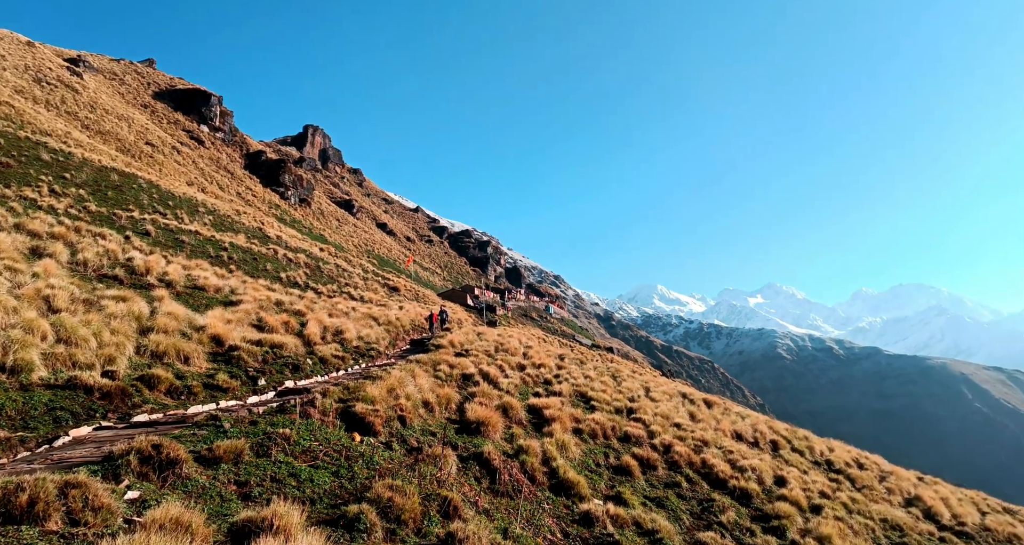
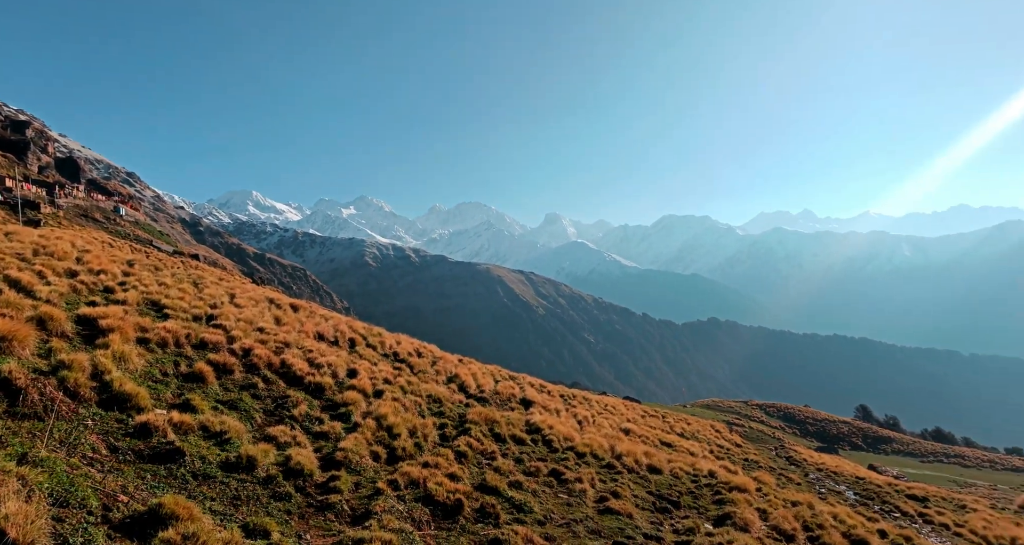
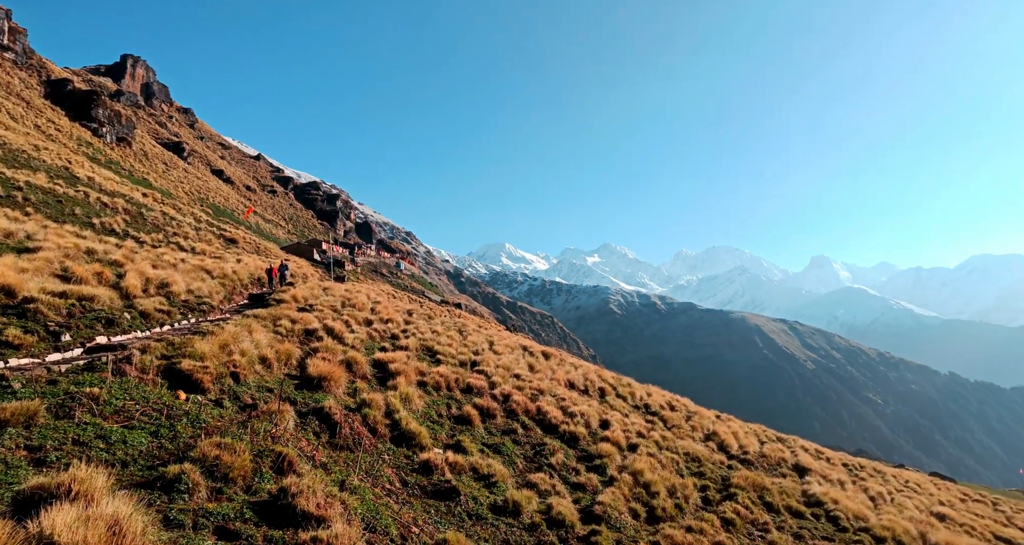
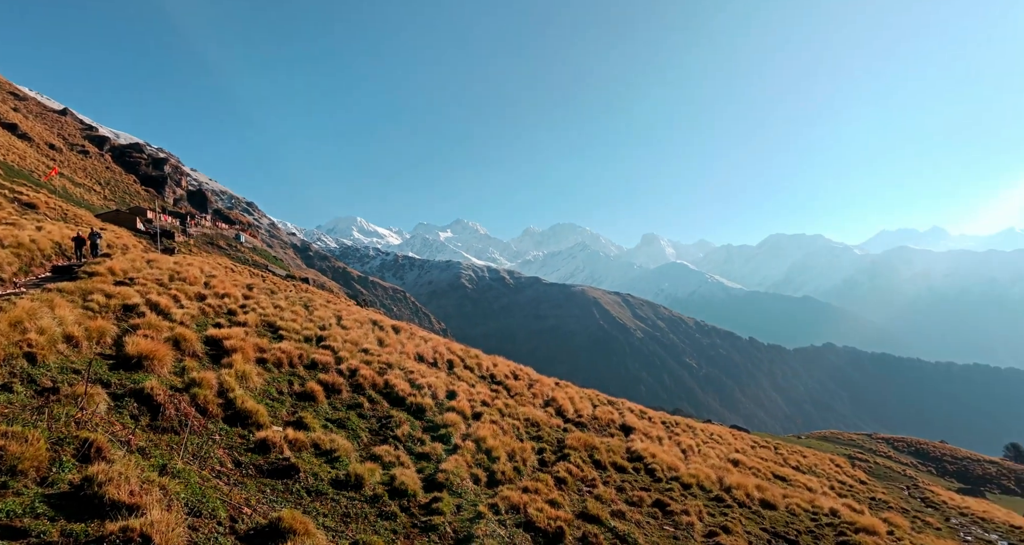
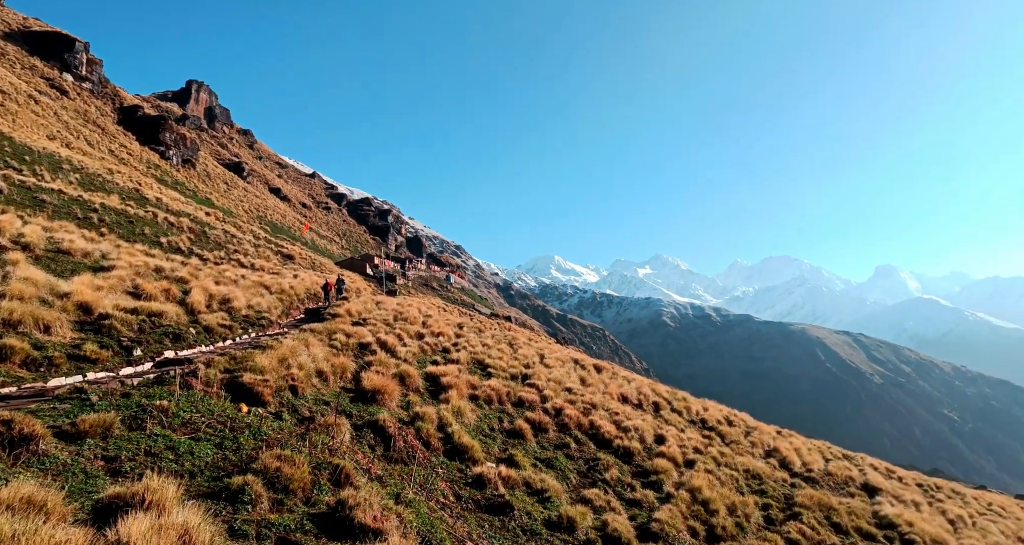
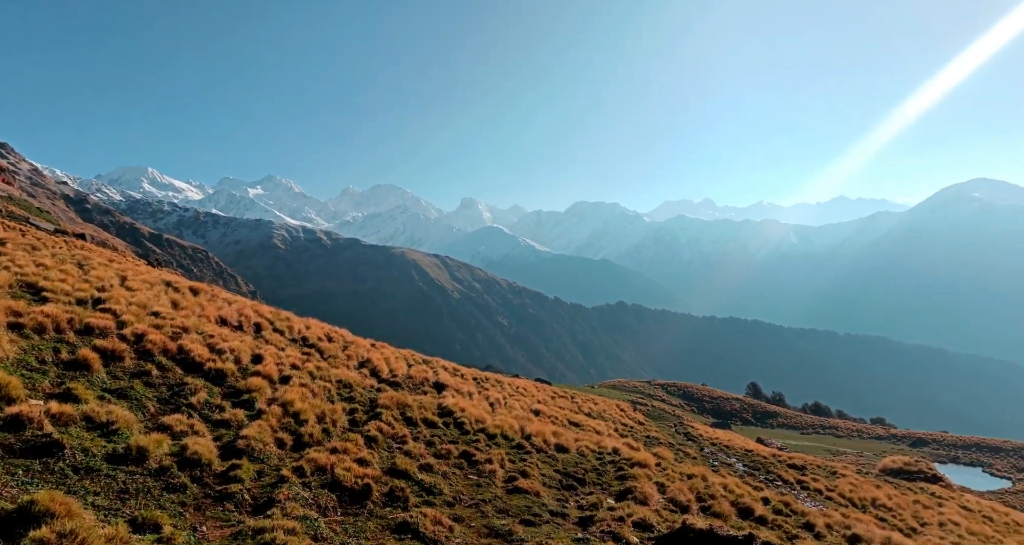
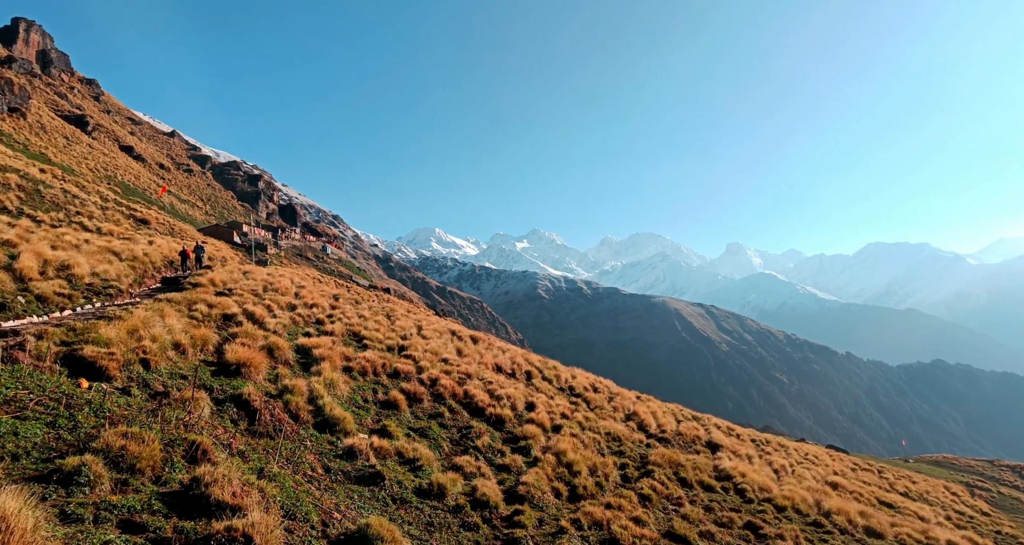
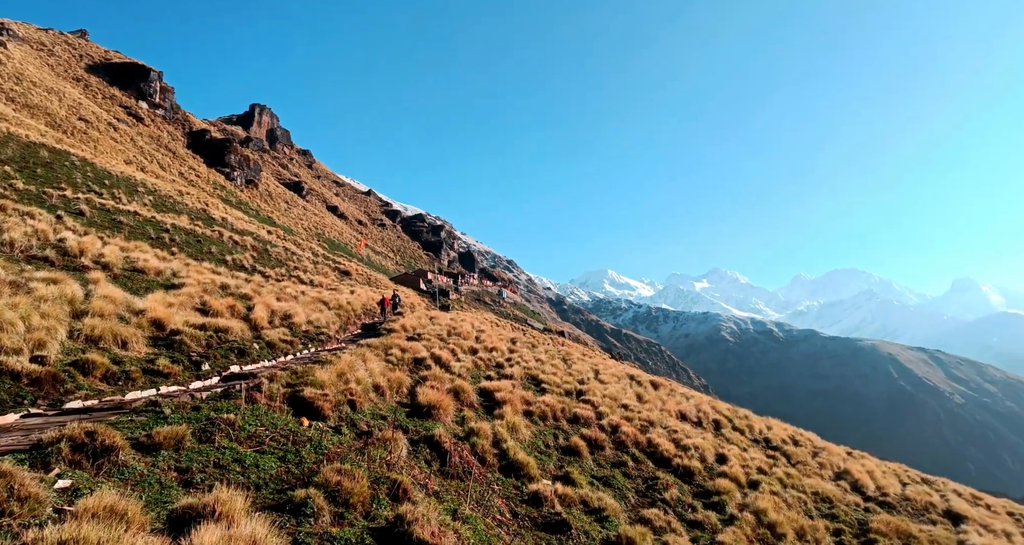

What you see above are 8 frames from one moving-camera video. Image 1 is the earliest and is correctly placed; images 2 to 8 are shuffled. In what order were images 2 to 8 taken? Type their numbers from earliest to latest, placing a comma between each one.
8, 5, 3, 7, 4, 2, 6
